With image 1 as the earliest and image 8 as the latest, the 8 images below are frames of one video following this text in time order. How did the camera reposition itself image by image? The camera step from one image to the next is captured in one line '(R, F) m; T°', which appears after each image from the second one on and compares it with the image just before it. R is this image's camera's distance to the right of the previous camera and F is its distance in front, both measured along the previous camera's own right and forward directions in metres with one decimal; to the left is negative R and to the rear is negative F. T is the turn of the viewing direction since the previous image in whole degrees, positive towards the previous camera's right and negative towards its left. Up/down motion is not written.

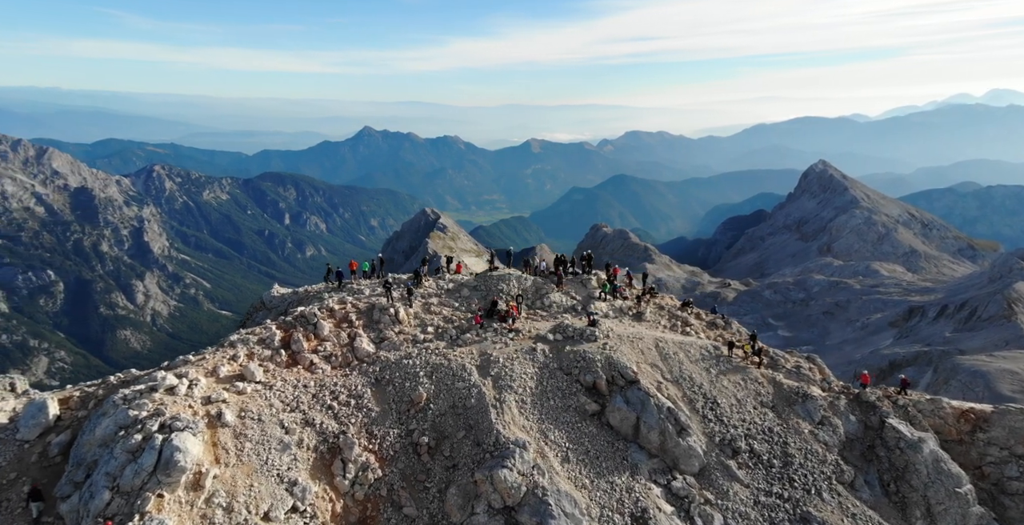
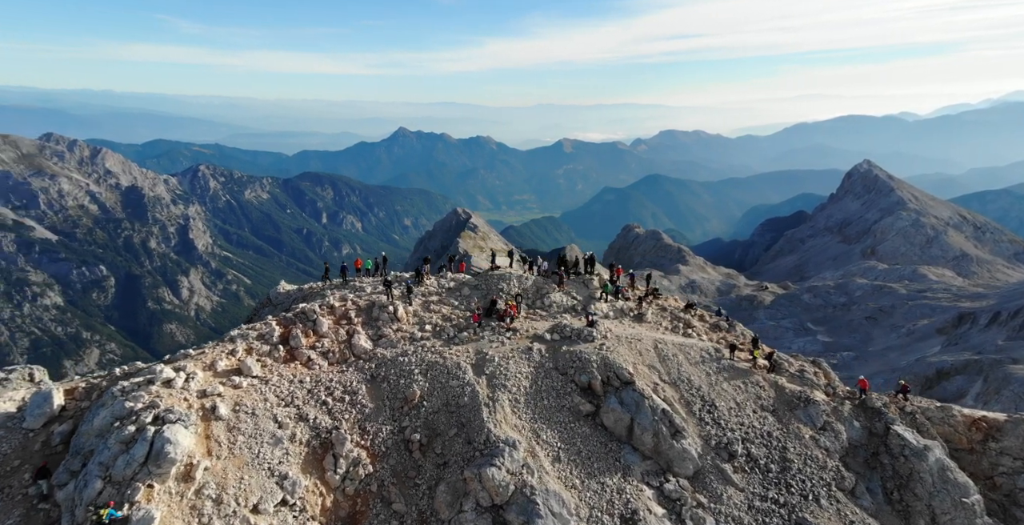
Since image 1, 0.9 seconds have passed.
(+1.3, +0.1) m; -2°
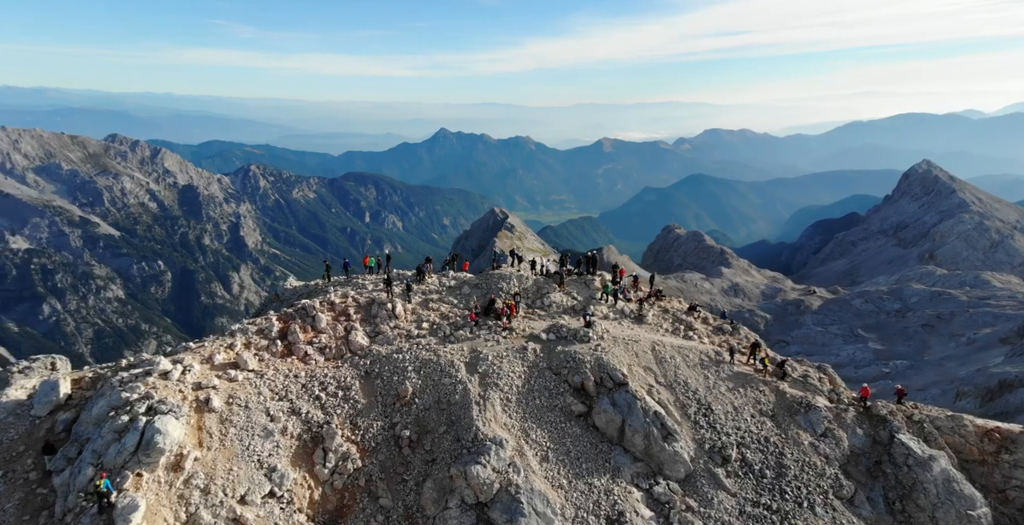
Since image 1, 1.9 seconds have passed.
(+1.6, +0.1) m; -2°
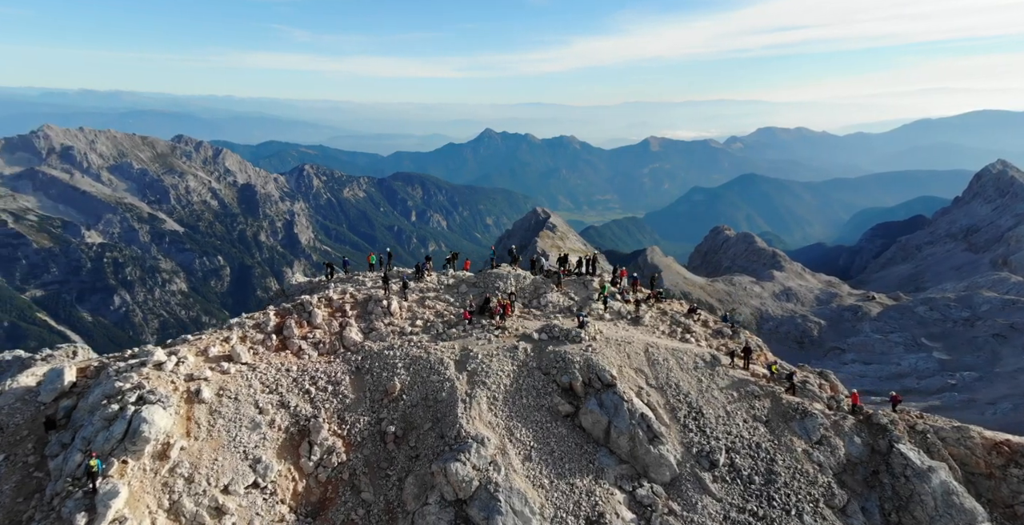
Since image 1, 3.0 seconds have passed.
(+2.0, 0.0) m; -2°
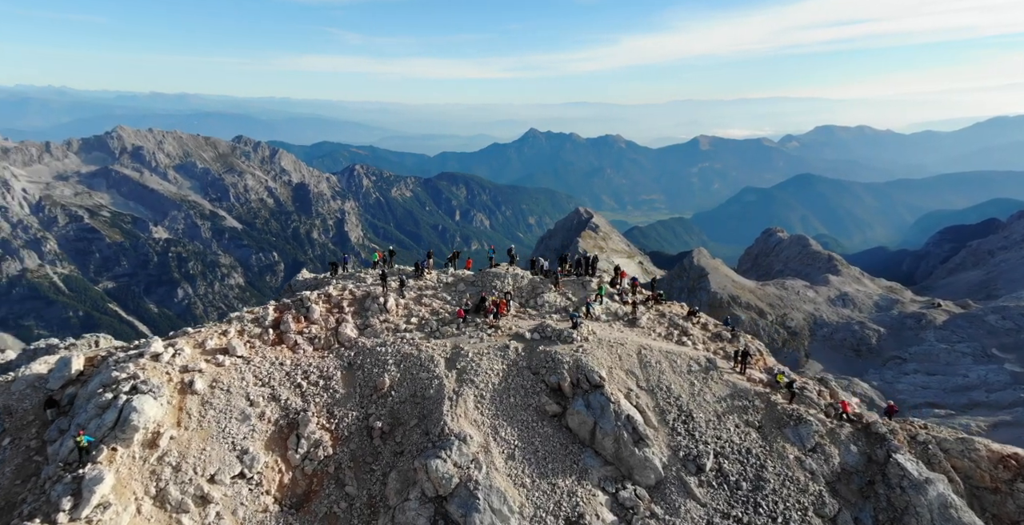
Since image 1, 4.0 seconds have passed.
(+2.0, -0.1) m; -2°
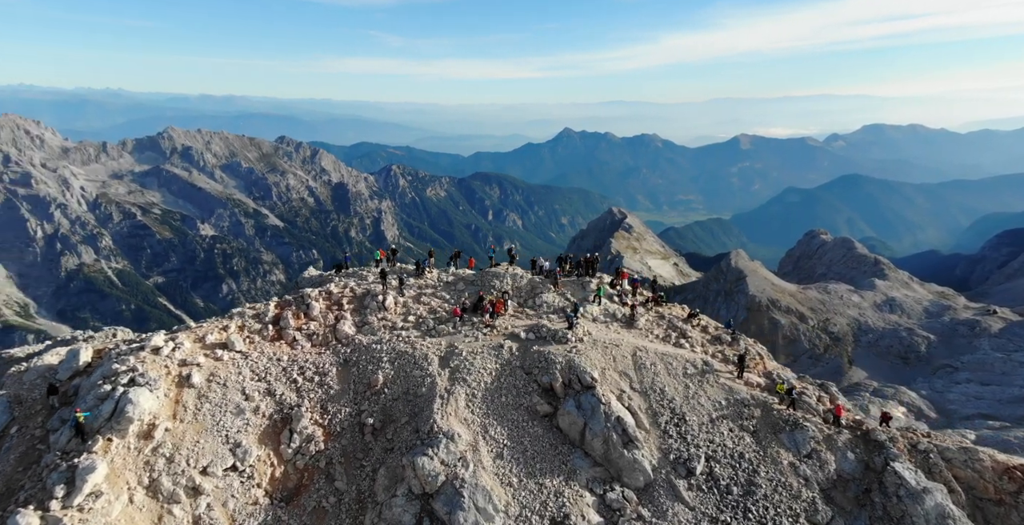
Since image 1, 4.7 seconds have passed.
(+1.5, -0.1) m; -2°
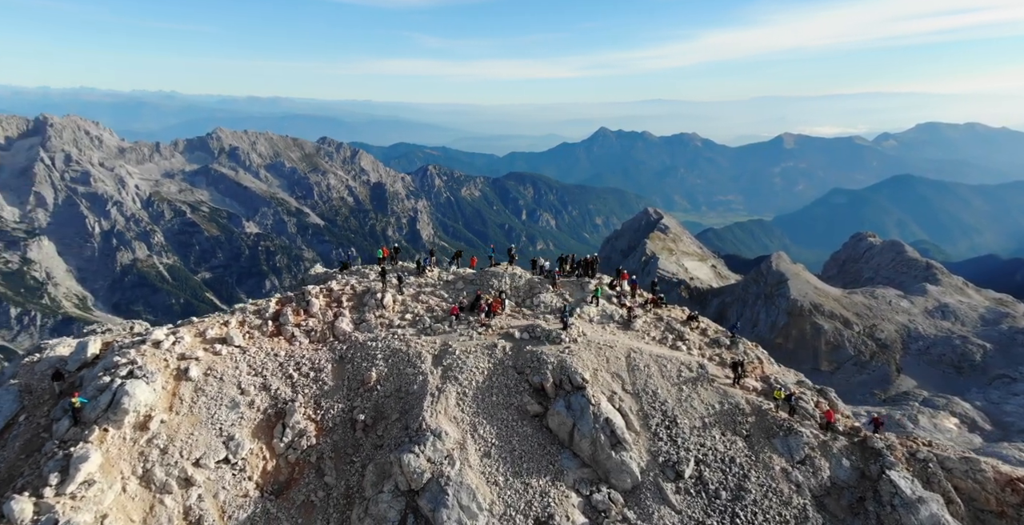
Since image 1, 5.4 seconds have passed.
(+1.5, -0.1) m; -2°
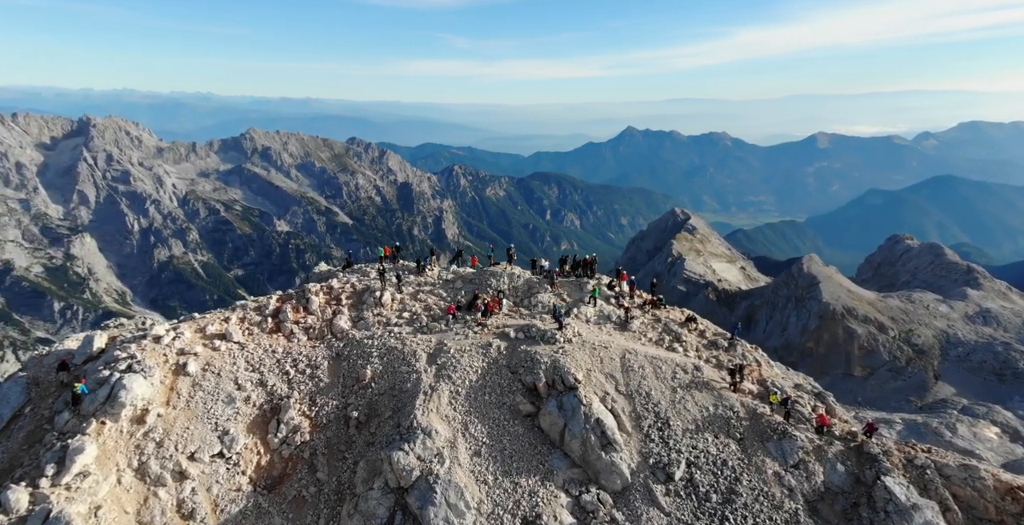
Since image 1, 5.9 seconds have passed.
(+1.2, -0.1) m; -1°
